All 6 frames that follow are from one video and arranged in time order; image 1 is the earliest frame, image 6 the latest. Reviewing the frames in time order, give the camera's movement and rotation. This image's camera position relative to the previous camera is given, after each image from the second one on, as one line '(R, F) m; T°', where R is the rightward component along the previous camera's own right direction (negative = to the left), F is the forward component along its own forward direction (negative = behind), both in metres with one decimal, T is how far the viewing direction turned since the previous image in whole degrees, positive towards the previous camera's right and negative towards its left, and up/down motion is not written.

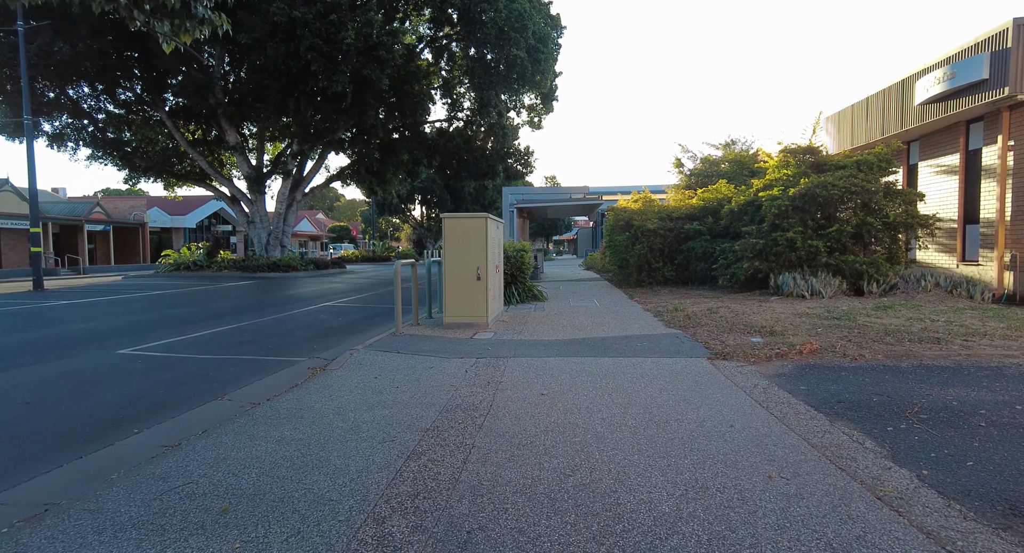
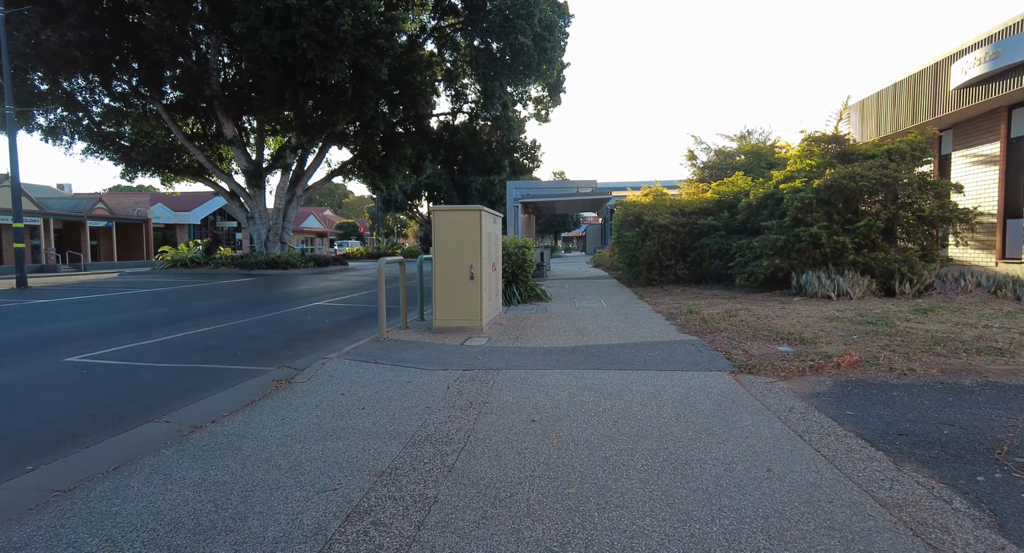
(+0.2, +1.0) m; -1°
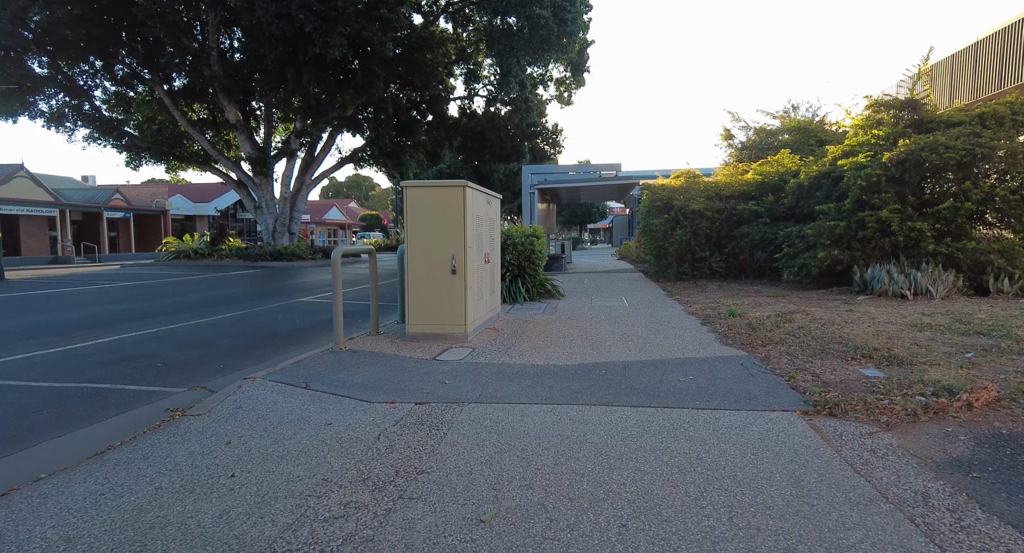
(+0.5, +2.0) m; -3°
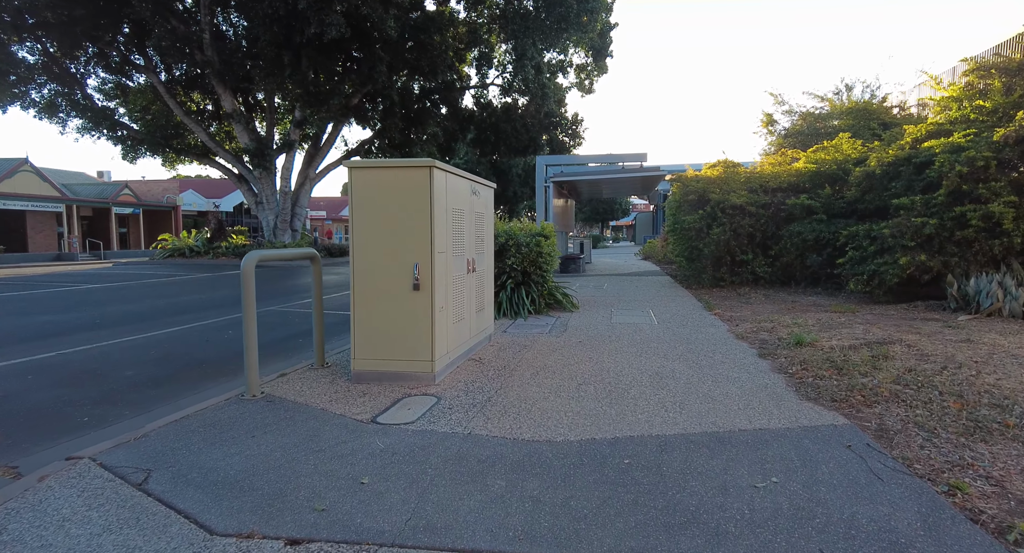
(+0.4, +2.2) m; -2°
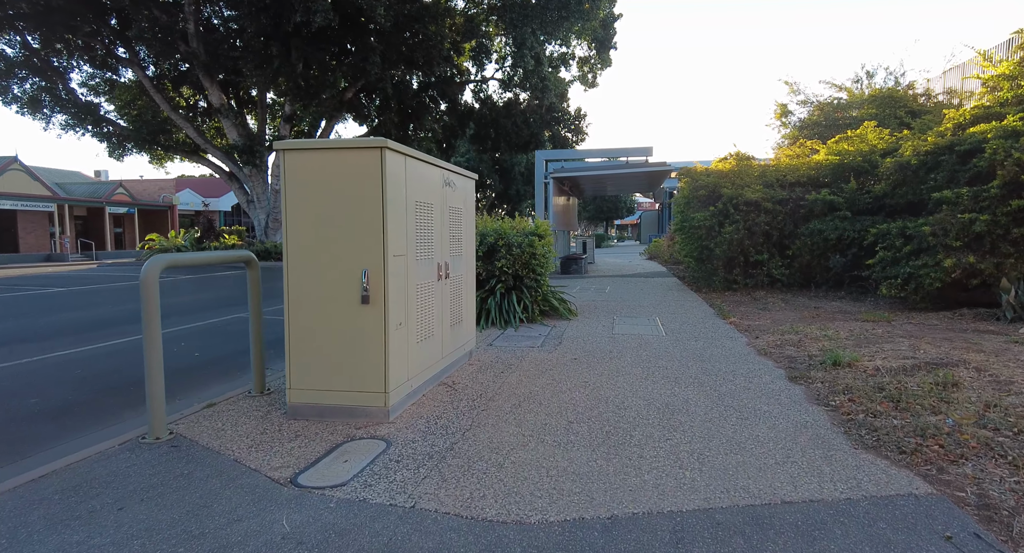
(+0.3, +1.1) m; -1°
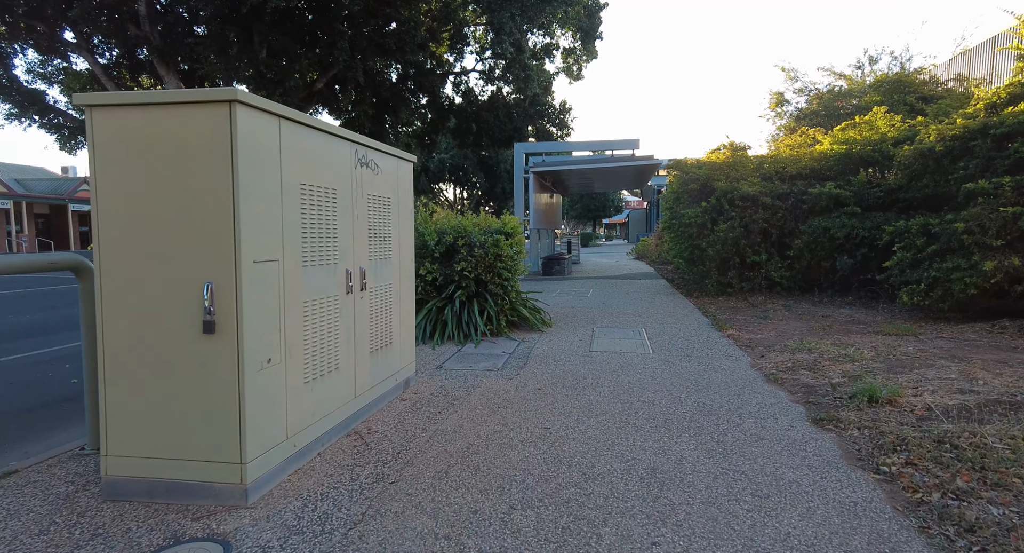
(+0.4, +1.4) m; +1°
